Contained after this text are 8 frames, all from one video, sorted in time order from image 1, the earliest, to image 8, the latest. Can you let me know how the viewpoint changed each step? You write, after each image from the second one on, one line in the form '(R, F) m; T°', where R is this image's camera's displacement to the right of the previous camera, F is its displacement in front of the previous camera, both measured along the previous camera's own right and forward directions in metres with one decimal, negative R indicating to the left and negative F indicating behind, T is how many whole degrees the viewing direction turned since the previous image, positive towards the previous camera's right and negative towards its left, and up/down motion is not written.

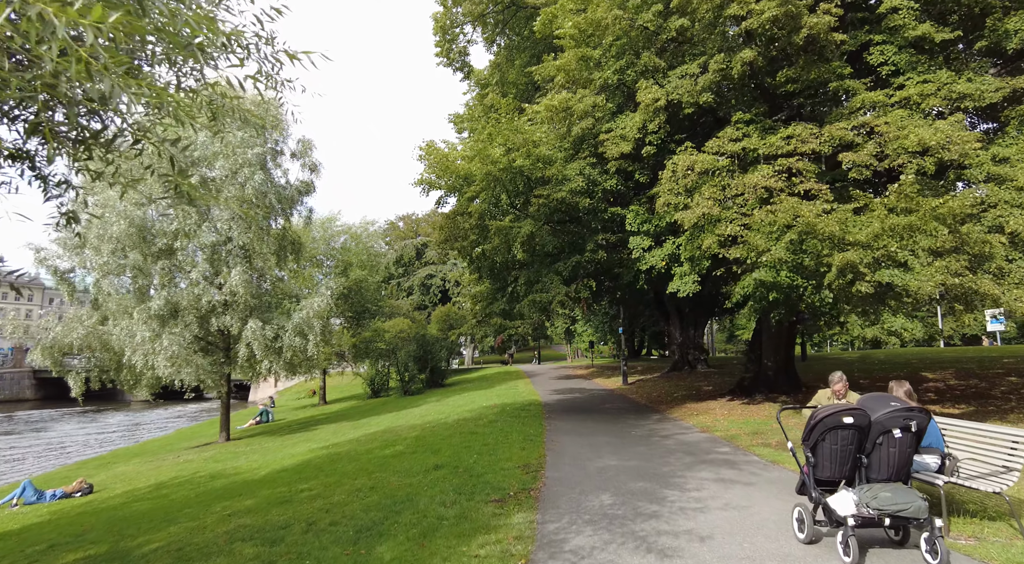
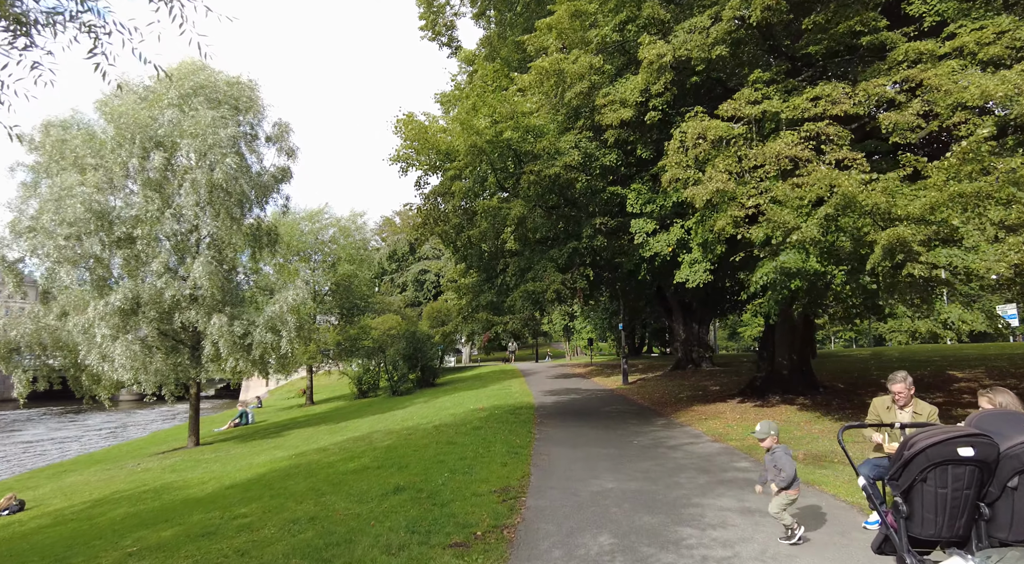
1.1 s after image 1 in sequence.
(+0.3, +1.9) m; 0°
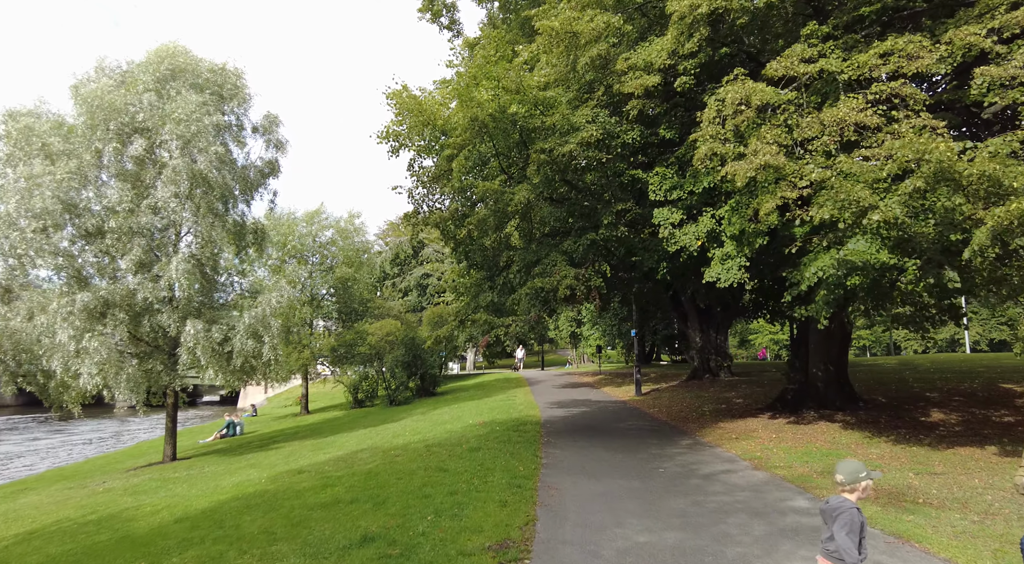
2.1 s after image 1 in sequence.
(0.0, +1.9) m; -1°
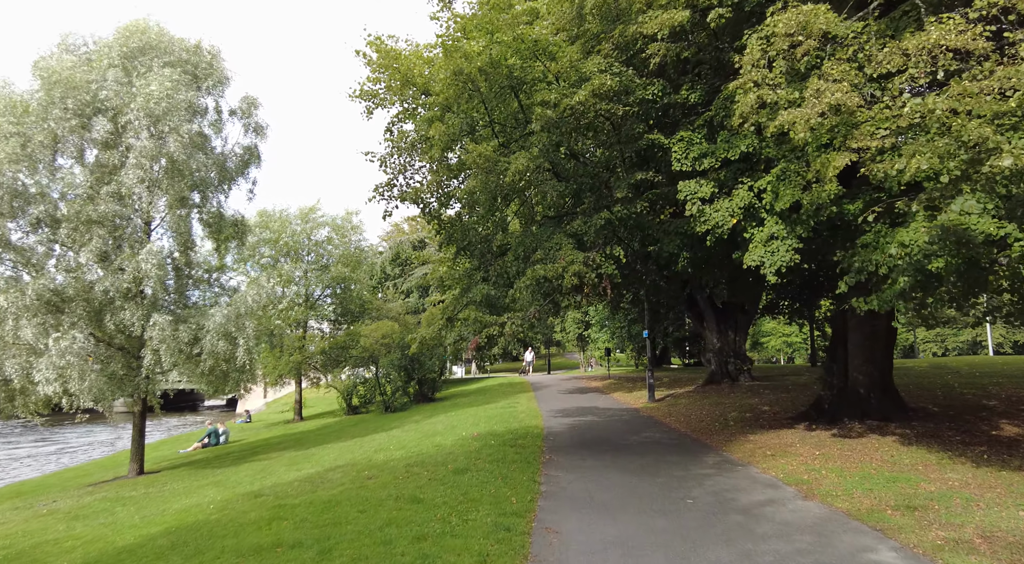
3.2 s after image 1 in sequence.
(+0.2, +2.1) m; -1°
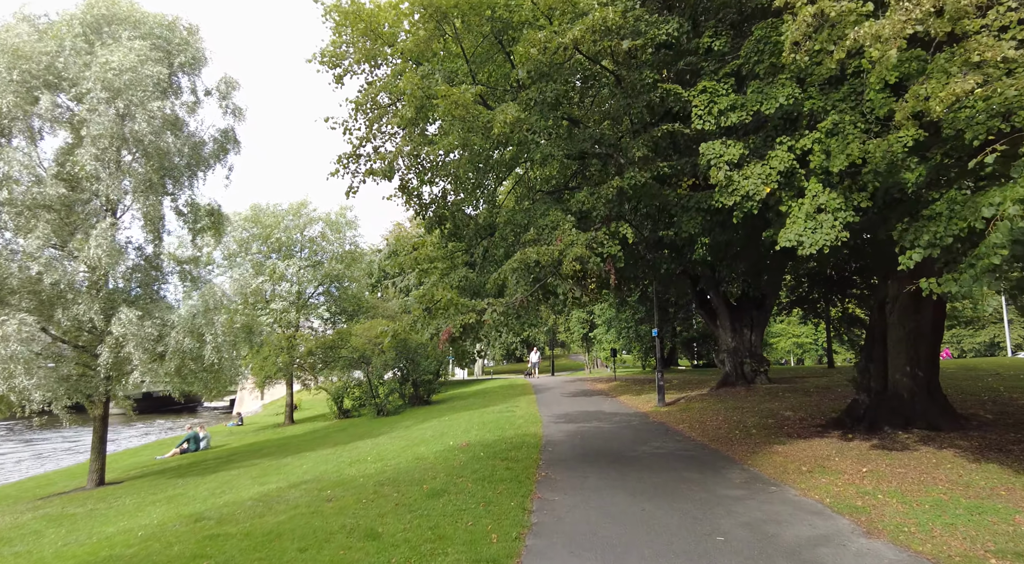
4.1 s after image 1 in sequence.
(+0.3, +1.8) m; -1°
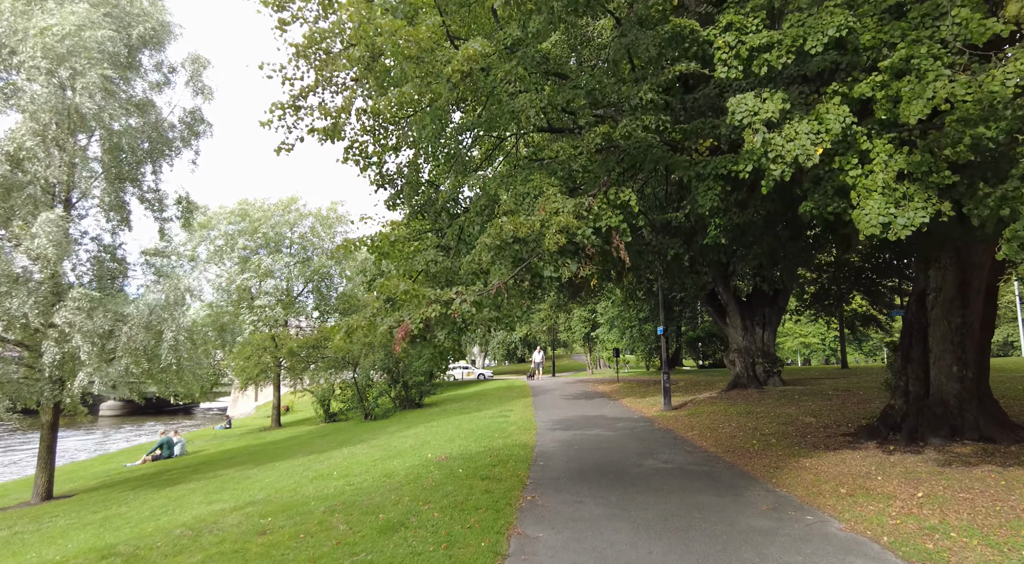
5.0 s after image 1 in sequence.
(+0.3, +1.8) m; 0°
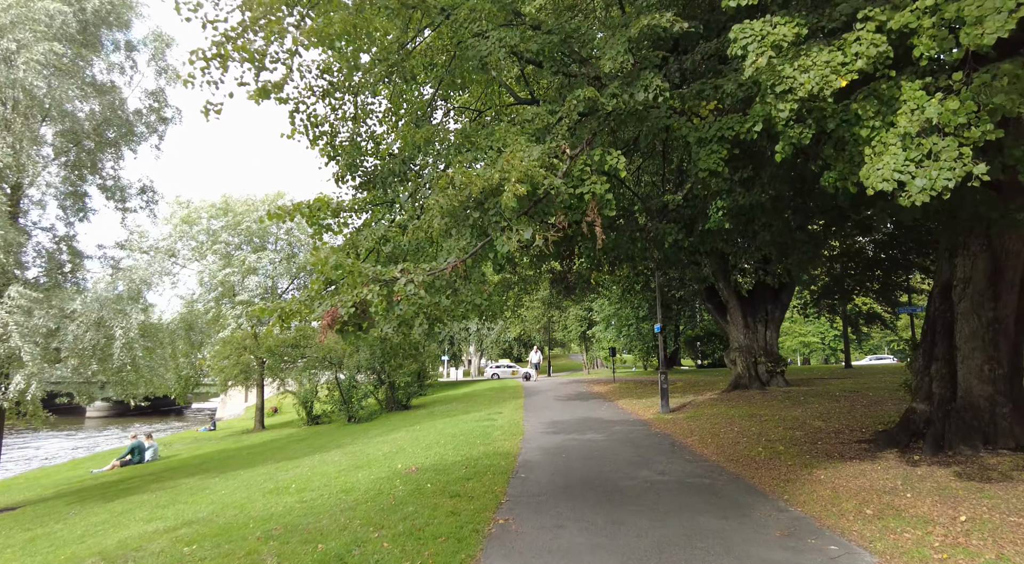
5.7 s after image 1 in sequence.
(+0.3, +1.3) m; 0°
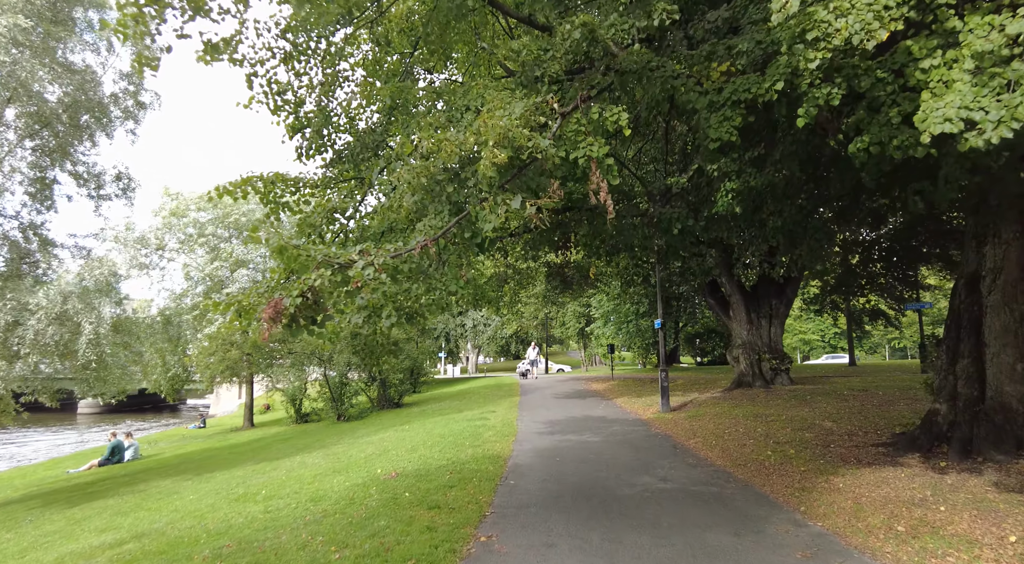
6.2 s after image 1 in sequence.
(+0.2, +0.9) m; 0°
